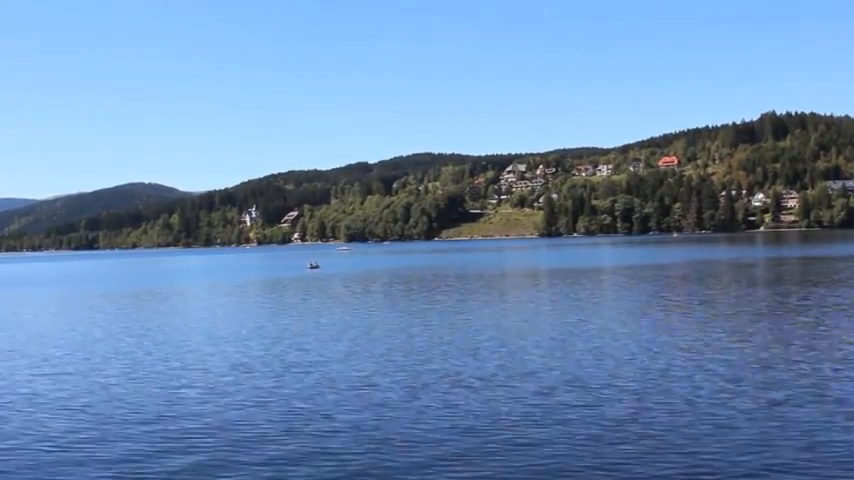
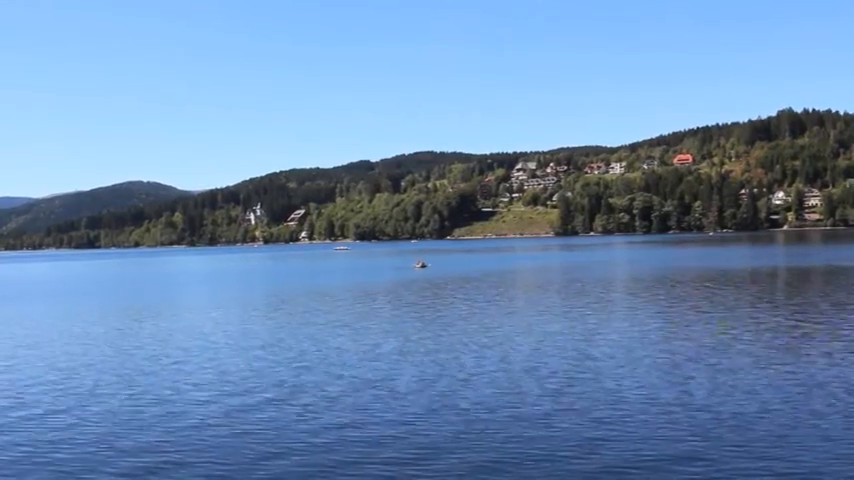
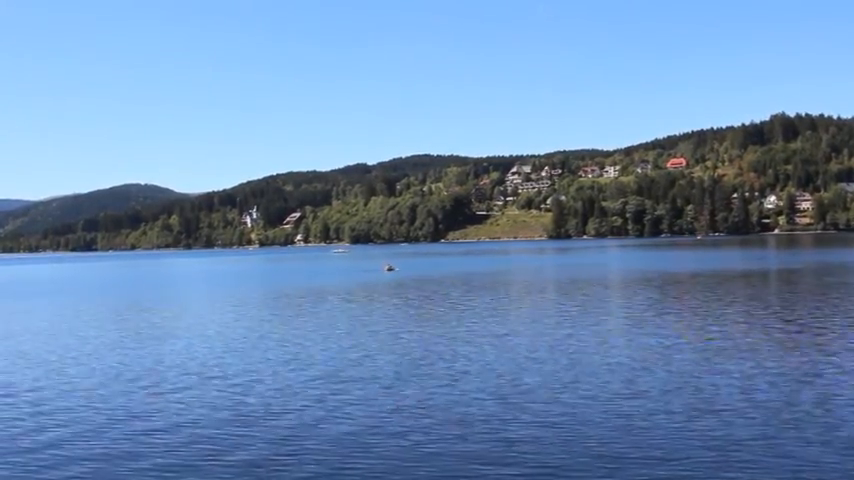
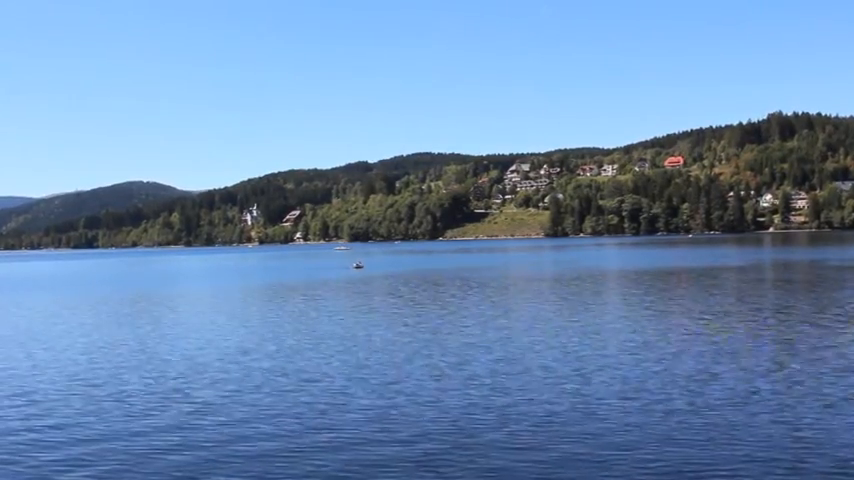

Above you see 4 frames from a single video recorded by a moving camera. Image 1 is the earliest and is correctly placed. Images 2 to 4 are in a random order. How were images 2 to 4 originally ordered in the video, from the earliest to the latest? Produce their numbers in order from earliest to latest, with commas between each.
4, 3, 2
